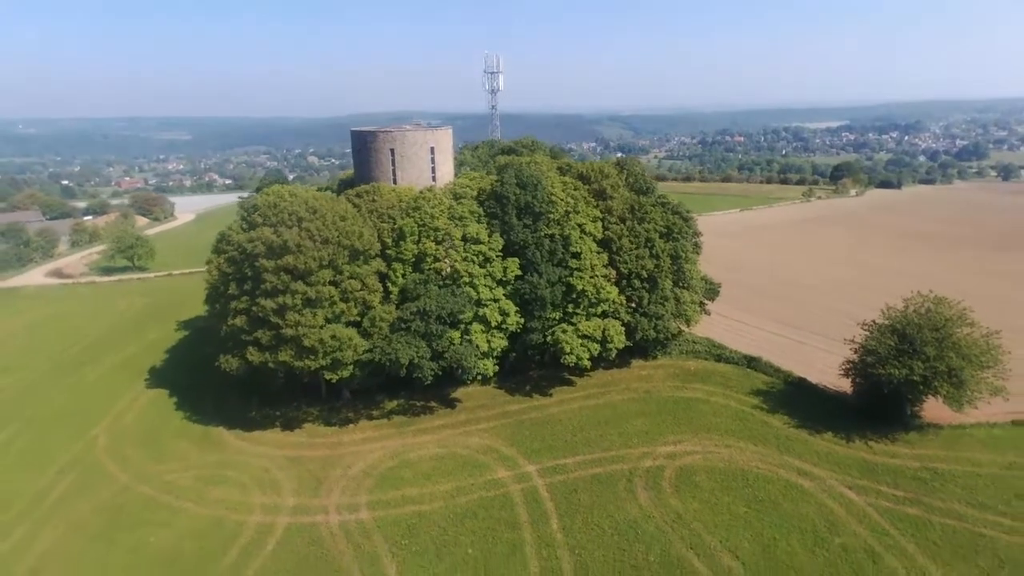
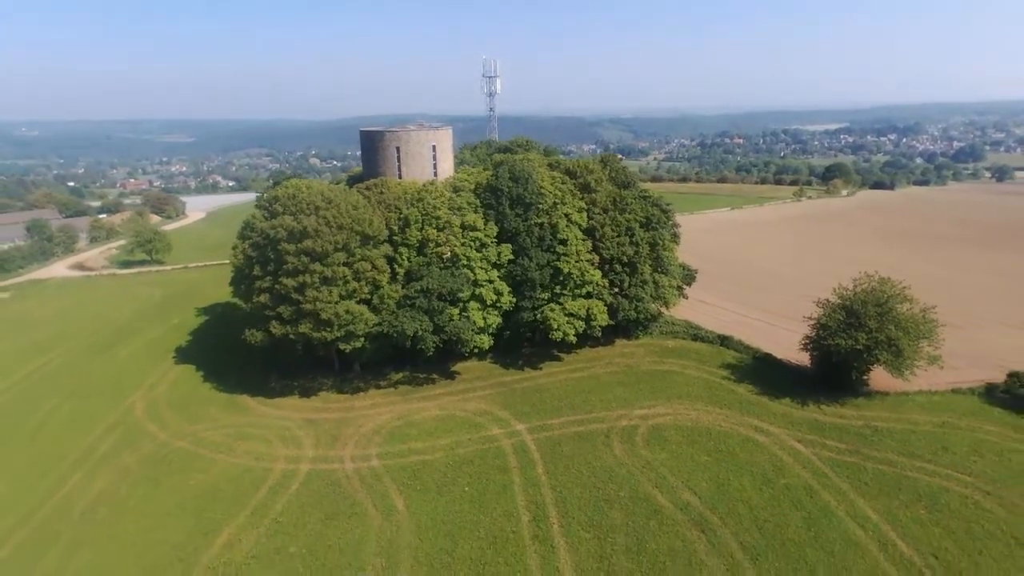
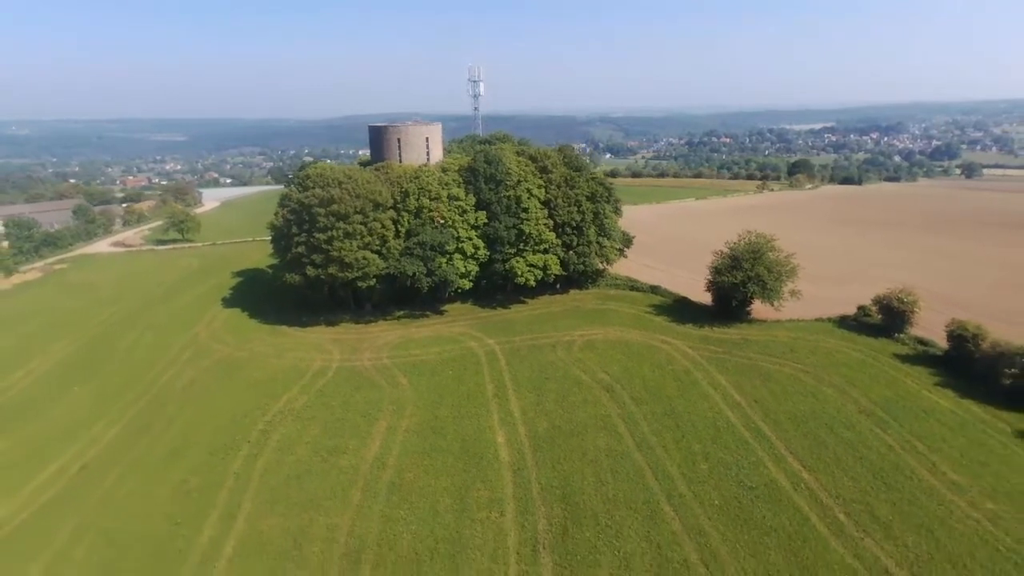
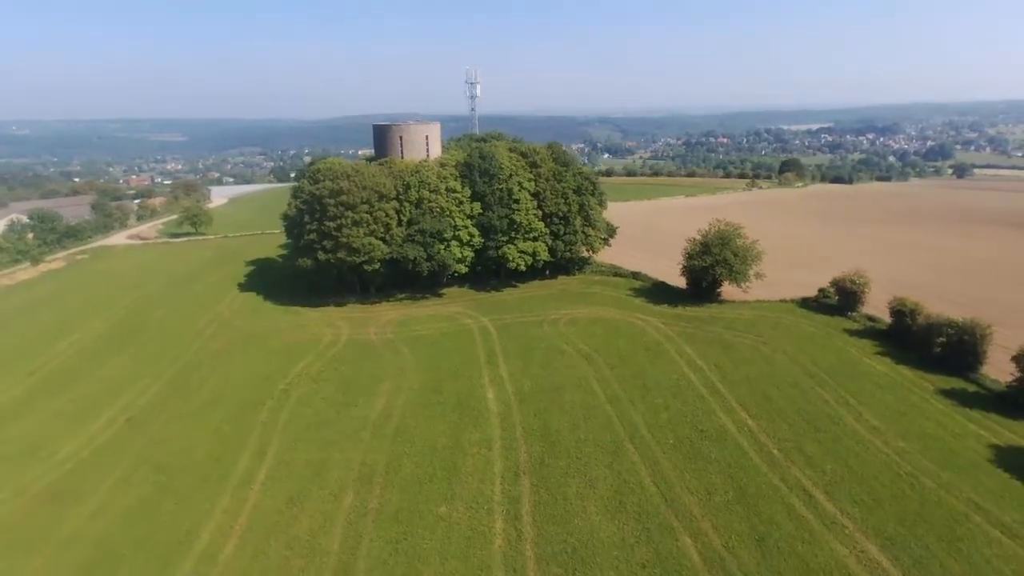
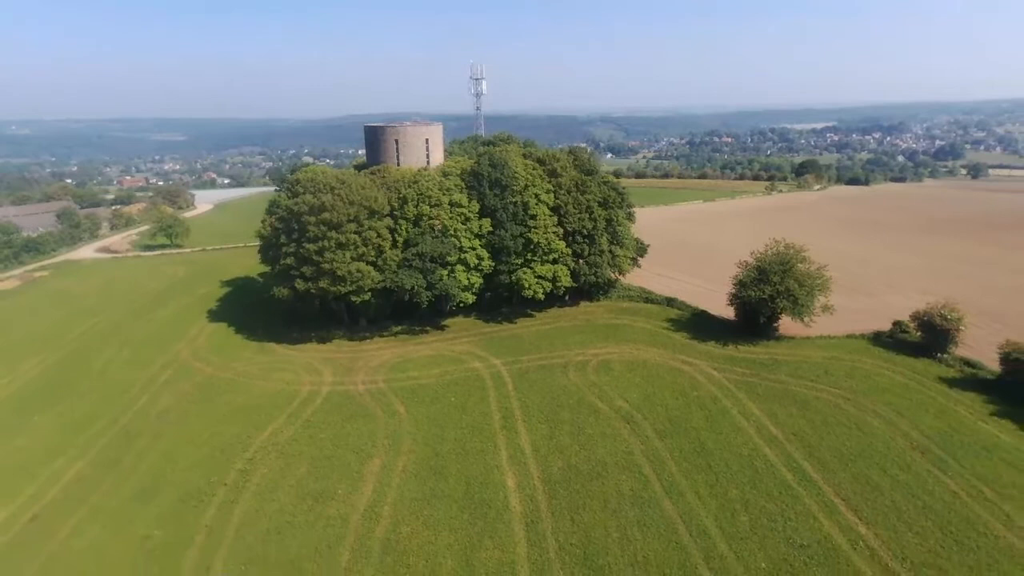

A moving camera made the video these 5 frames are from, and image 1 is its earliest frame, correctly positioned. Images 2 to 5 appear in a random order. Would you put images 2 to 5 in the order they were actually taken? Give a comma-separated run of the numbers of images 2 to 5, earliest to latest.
2, 5, 3, 4
